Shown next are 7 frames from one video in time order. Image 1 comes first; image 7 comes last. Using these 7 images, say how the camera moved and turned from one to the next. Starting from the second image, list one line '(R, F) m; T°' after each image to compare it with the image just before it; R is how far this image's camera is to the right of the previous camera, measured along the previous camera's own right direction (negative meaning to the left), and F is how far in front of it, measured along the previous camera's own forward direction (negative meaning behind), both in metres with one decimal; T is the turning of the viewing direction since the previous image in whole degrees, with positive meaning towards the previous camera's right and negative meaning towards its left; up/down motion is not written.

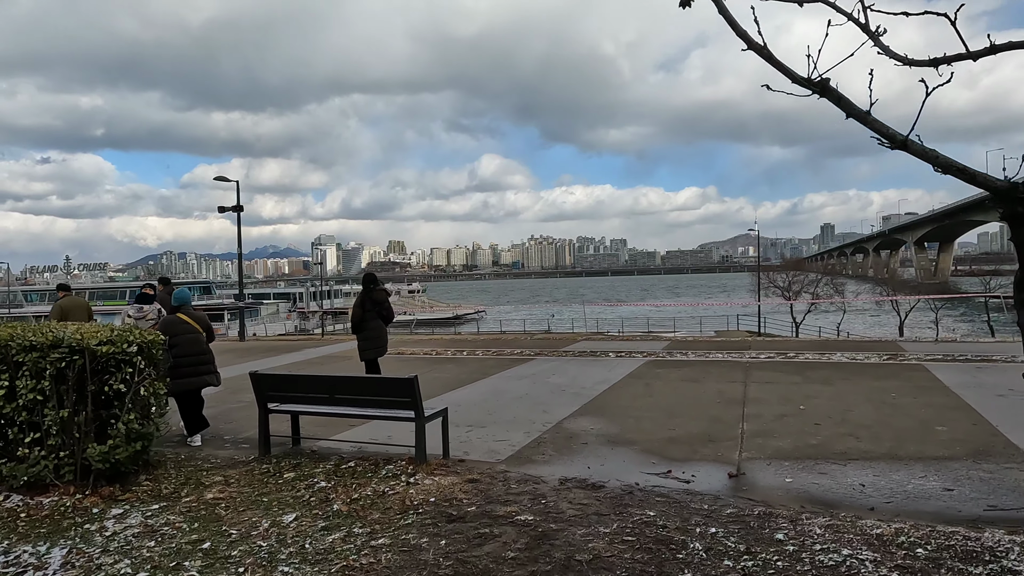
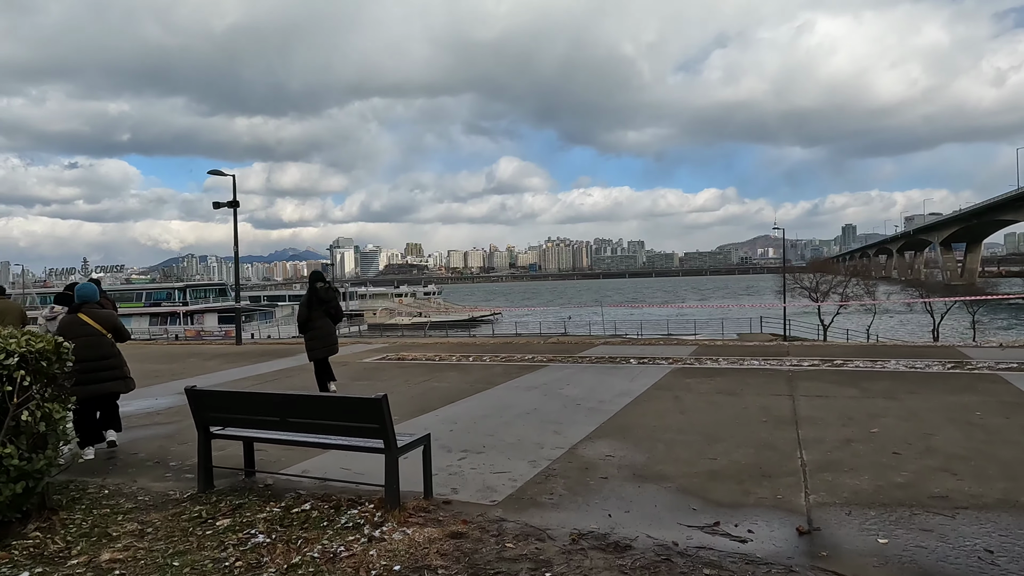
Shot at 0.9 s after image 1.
(+0.1, +1.2) m; -2°
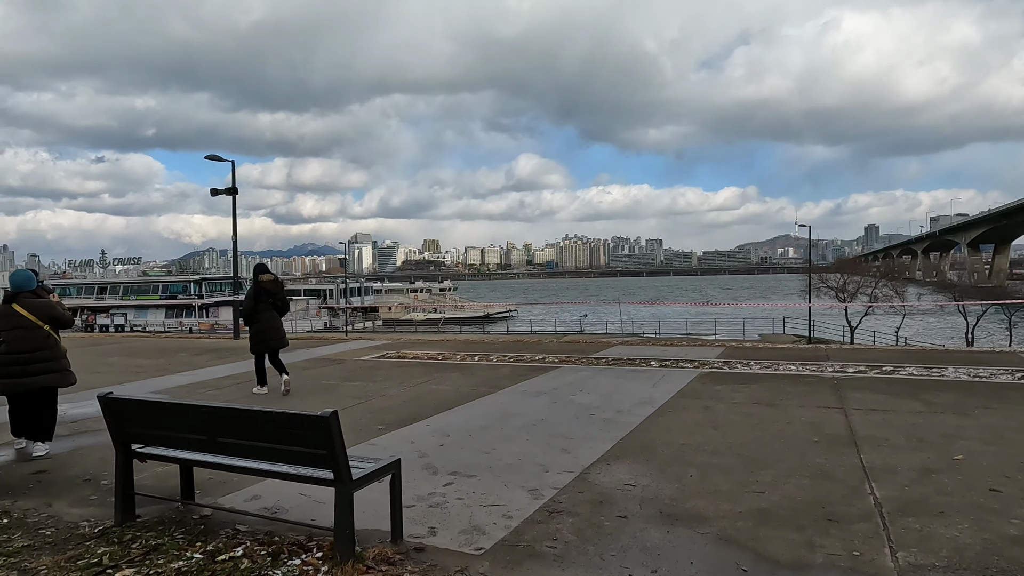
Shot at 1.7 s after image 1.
(+0.1, +1.0) m; -2°
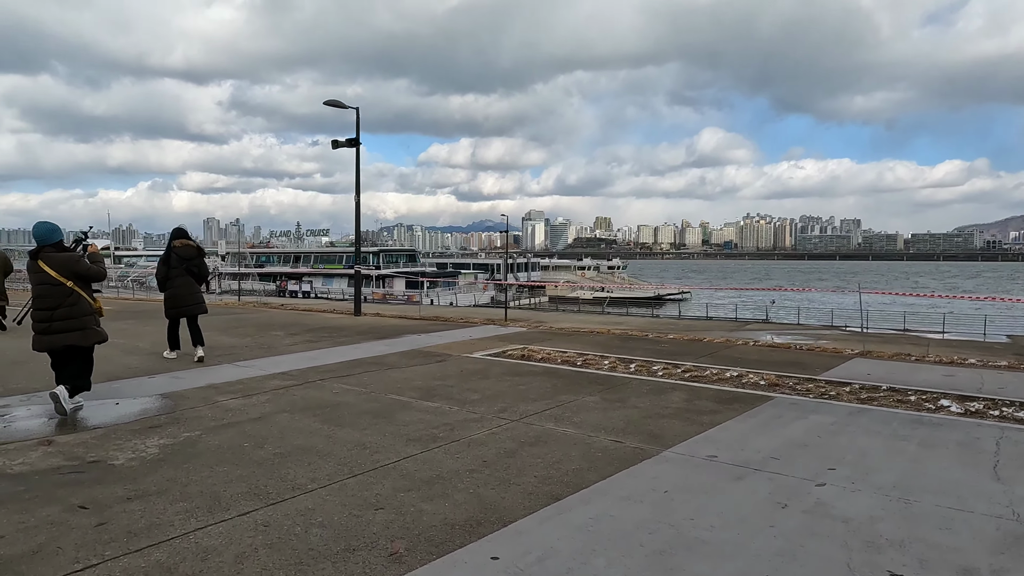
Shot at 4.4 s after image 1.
(-0.1, +3.7) m; -15°
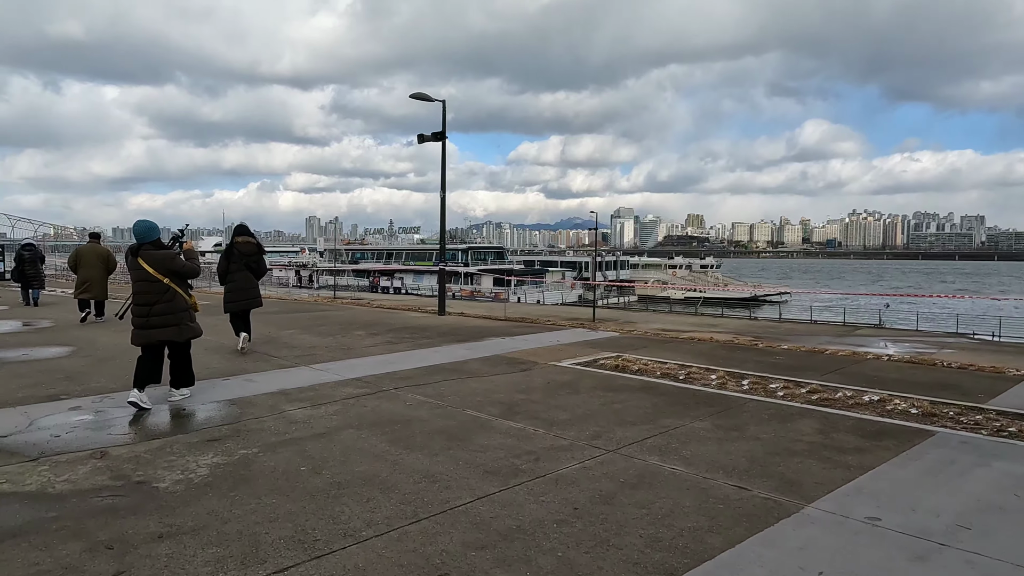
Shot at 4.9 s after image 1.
(-0.1, +0.8) m; -8°
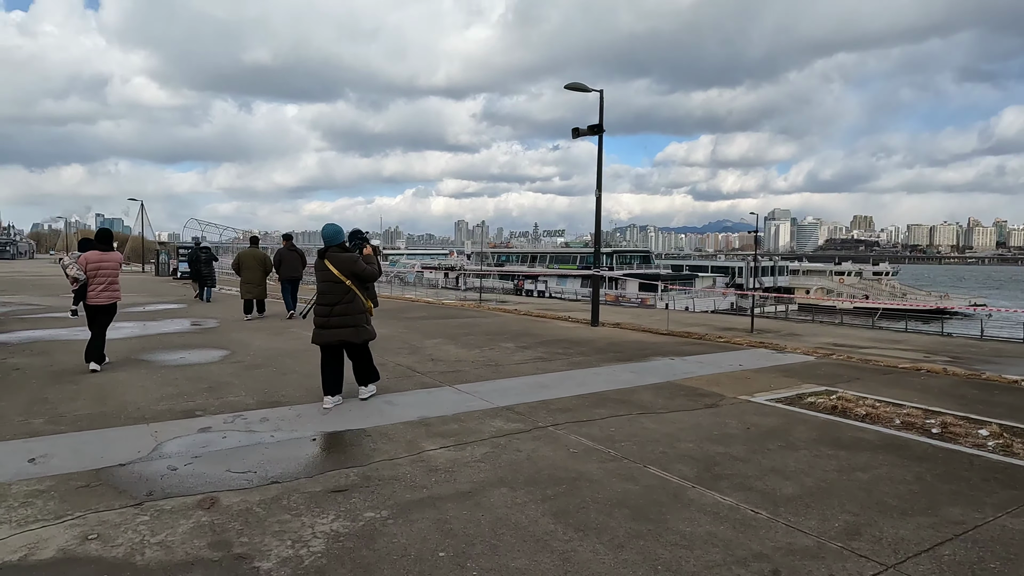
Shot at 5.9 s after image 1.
(-0.4, +1.2) m; -13°
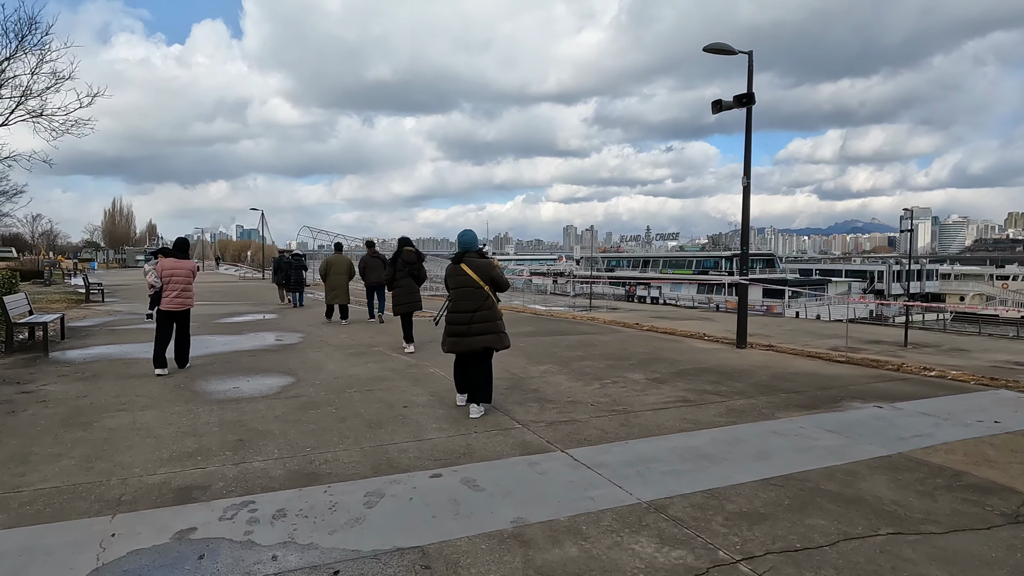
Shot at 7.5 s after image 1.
(-0.2, +2.1) m; -10°
